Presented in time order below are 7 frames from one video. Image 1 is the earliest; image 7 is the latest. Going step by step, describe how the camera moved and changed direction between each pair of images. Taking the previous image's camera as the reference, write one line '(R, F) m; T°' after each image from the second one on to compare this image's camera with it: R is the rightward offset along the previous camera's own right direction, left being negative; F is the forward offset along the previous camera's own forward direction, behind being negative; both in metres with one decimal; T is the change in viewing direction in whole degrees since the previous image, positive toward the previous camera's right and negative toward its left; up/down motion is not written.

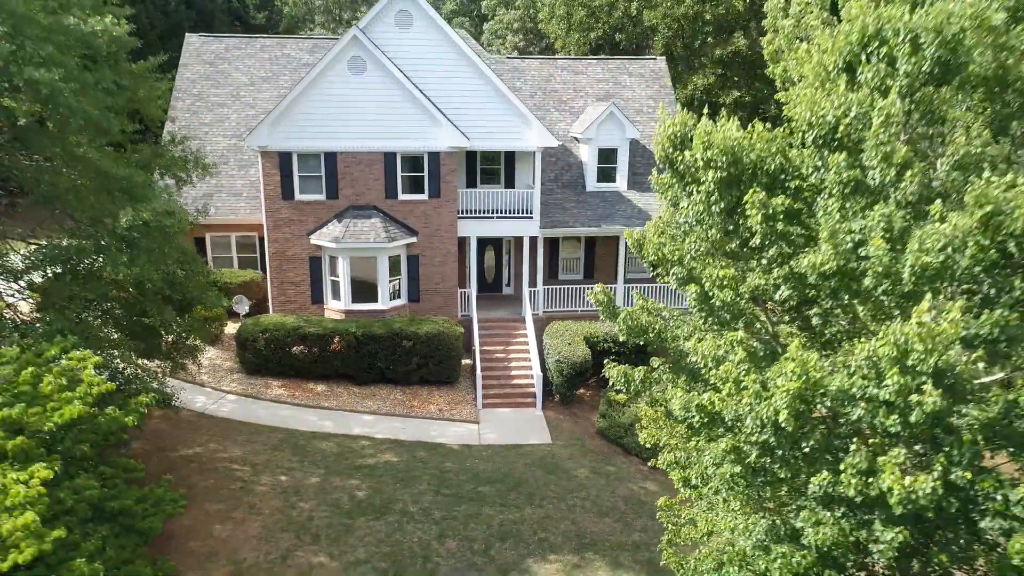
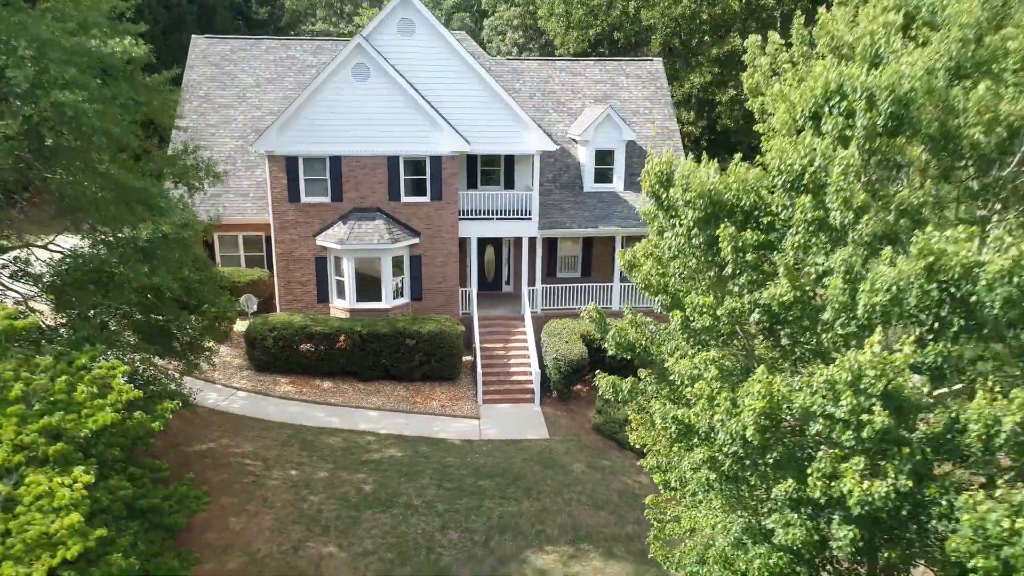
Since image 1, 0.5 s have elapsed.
(0.0, -0.5) m; 0°
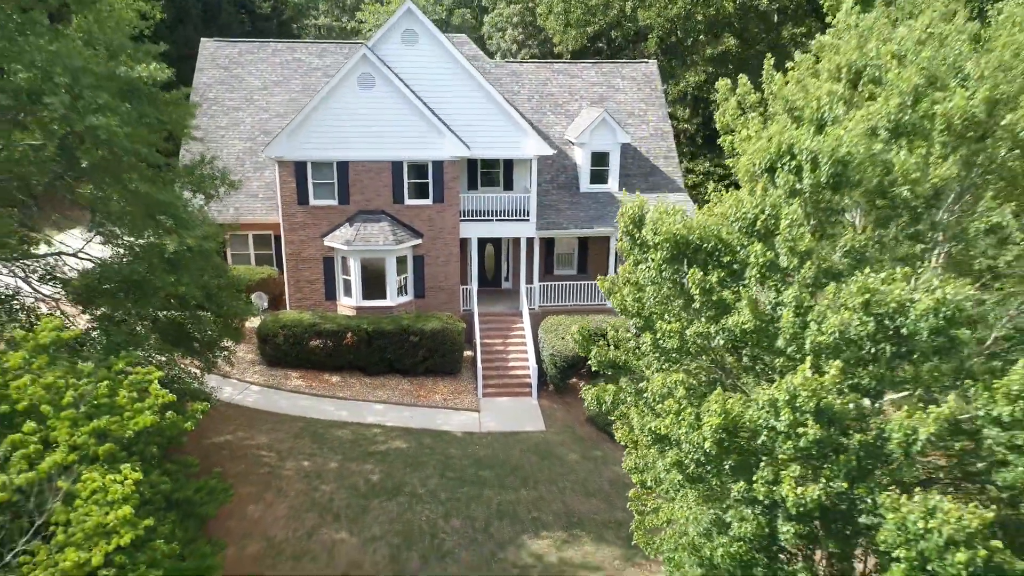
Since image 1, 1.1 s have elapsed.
(0.0, -0.8) m; 0°
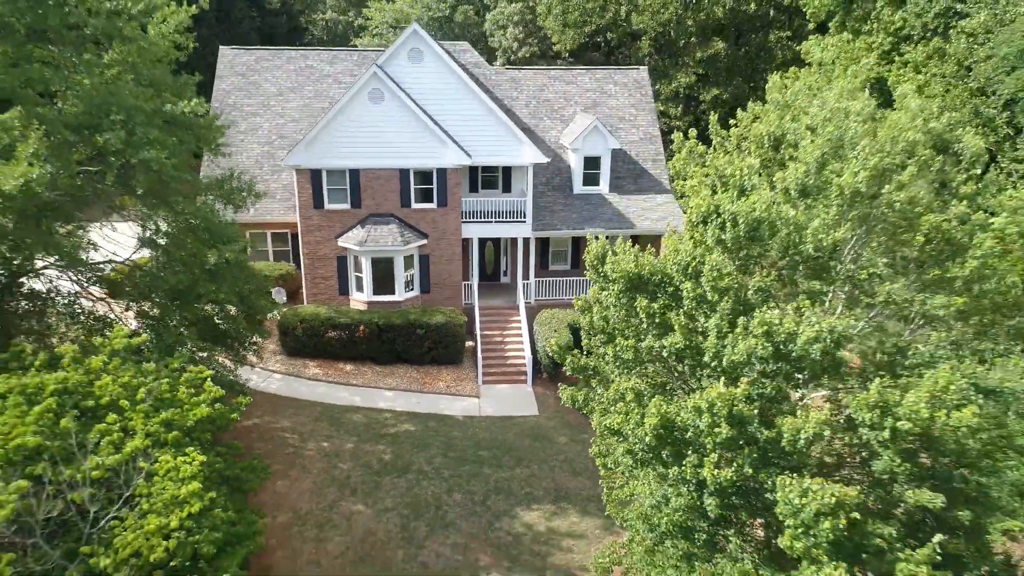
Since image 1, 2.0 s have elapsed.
(+0.2, -1.6) m; 0°
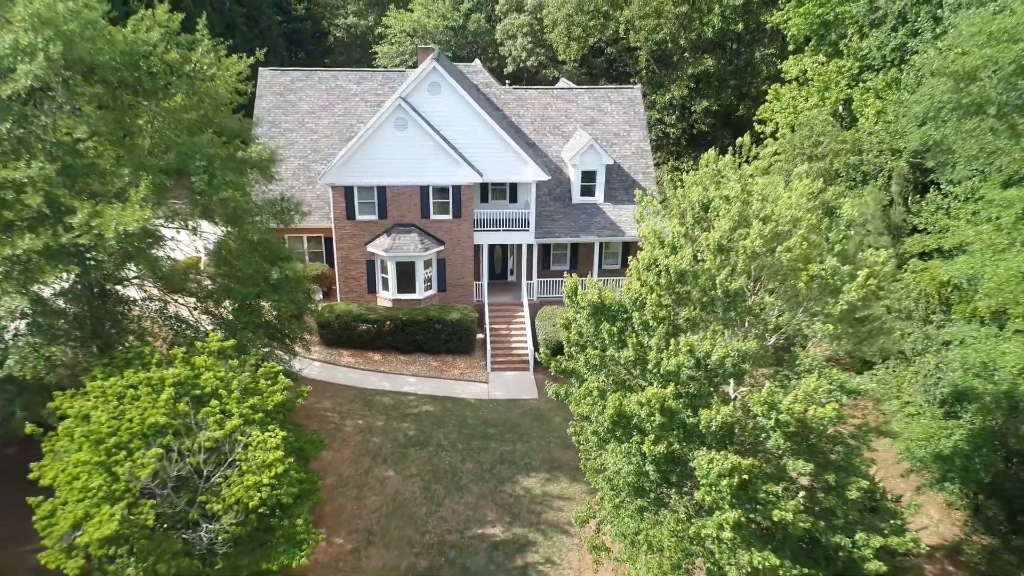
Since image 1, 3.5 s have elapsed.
(+0.2, -2.9) m; -1°
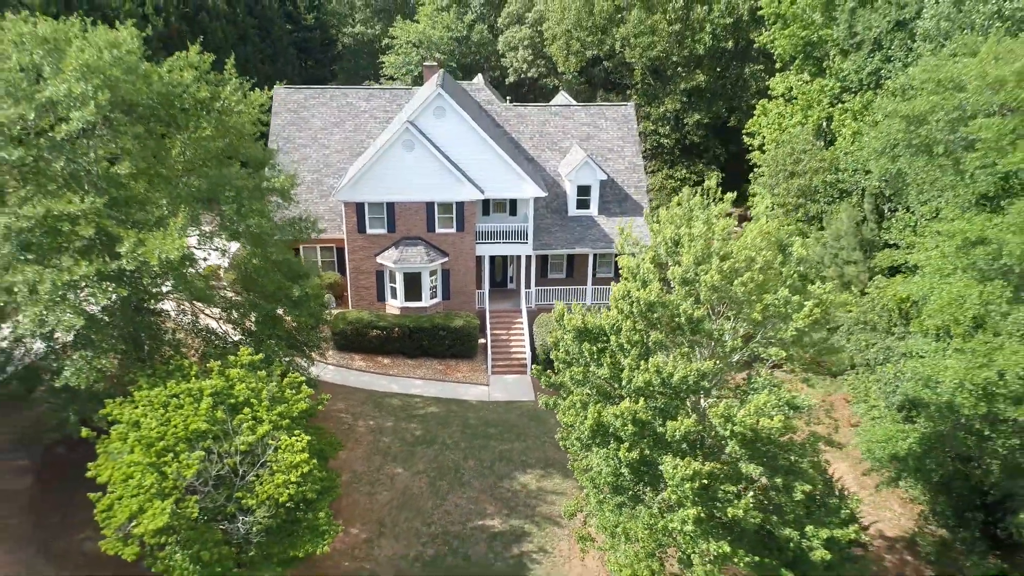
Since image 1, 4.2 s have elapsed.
(+0.2, -1.6) m; 0°
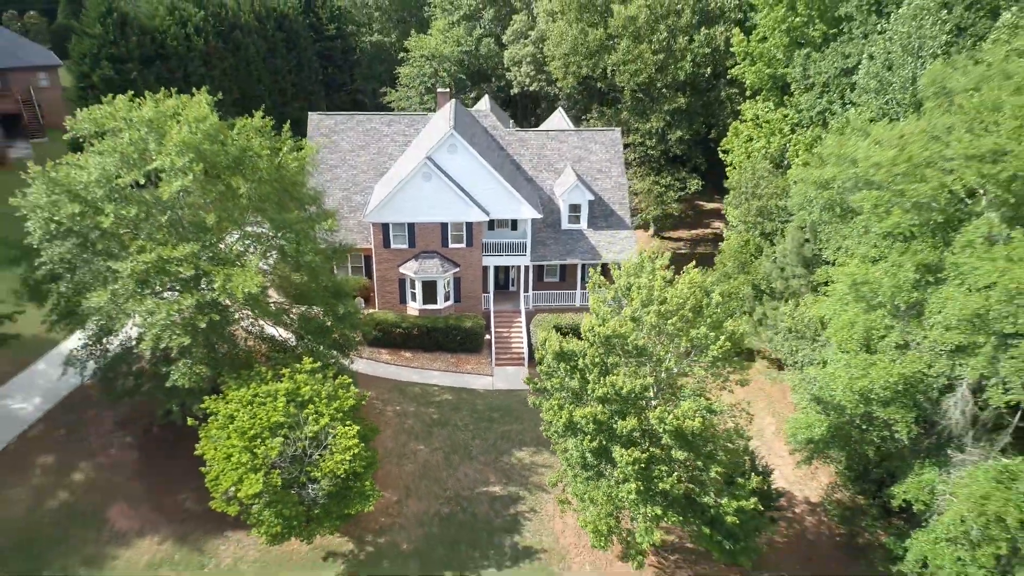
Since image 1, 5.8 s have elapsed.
(+0.3, -4.5) m; -1°
